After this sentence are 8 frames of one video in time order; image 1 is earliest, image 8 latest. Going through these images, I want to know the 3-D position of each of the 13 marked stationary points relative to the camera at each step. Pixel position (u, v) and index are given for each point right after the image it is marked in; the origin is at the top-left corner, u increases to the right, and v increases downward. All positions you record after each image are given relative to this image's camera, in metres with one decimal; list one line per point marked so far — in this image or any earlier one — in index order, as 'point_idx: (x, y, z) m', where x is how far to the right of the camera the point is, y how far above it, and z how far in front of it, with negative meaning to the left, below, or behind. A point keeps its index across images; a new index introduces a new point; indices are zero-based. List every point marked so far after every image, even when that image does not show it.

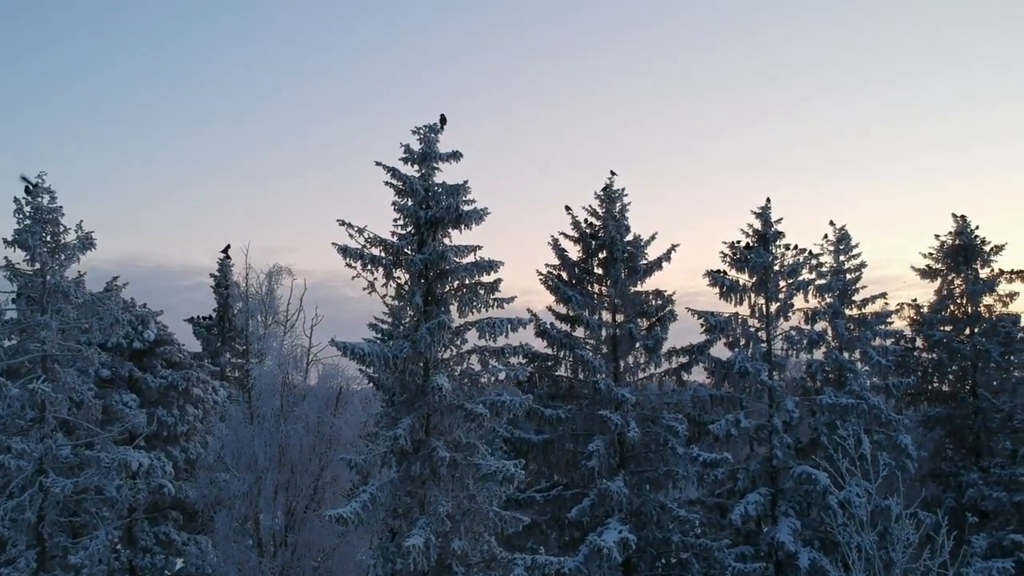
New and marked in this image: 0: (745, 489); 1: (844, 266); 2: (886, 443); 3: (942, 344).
0: (+6.0, -5.2, +18.4) m
1: (+9.1, +0.6, +19.5) m
2: (+9.7, -4.0, +18.3) m
3: (+11.9, -1.5, +19.9) m
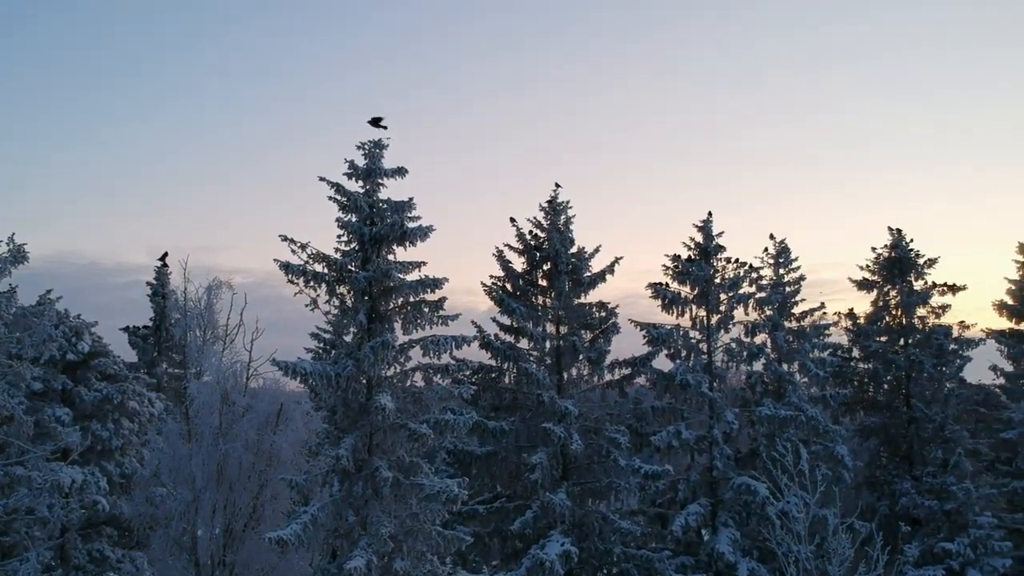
0: (+4.5, -5.5, +18.6) m
1: (+7.5, +0.2, +19.8) m
2: (+8.2, -4.4, +18.7) m
3: (+10.4, -1.9, +20.3) m
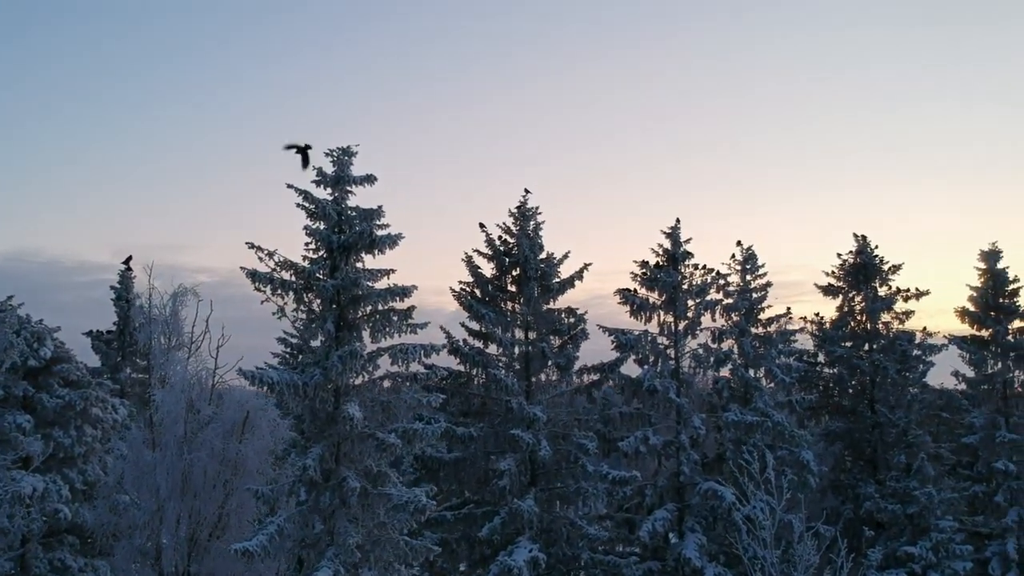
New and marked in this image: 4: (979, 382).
0: (+3.7, -5.7, +18.7) m
1: (+6.7, +0.1, +20.0) m
2: (+7.3, -4.5, +18.8) m
3: (+9.5, -2.0, +20.6) m
4: (+12.5, -2.6, +19.1) m
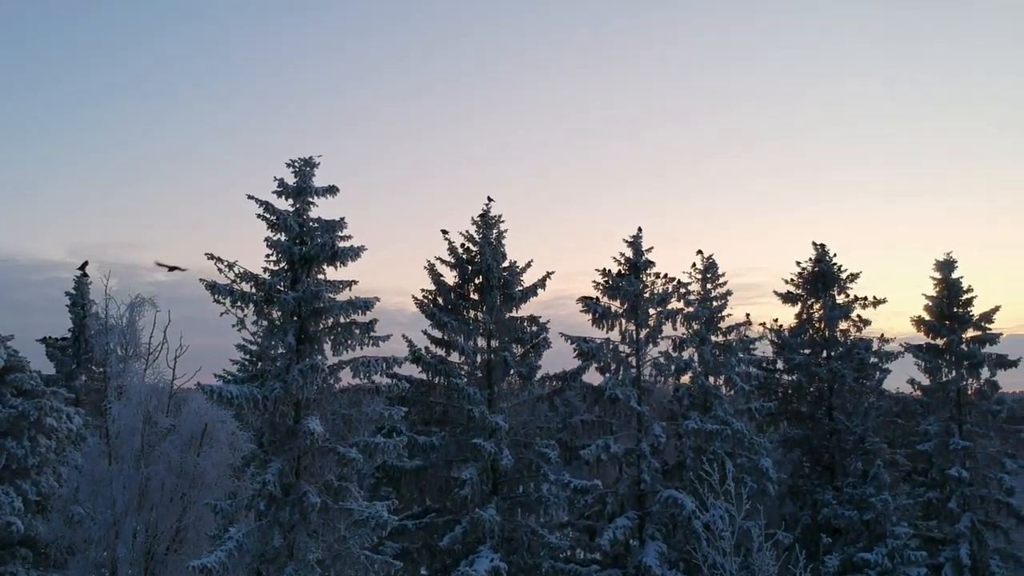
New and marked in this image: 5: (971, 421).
0: (+2.7, -5.9, +18.8) m
1: (+5.6, -0.2, +20.1) m
2: (+6.3, -4.8, +19.0) m
3: (+8.5, -2.3, +20.8) m
4: (+11.5, -2.8, +19.4) m
5: (+12.3, -3.6, +19.1) m
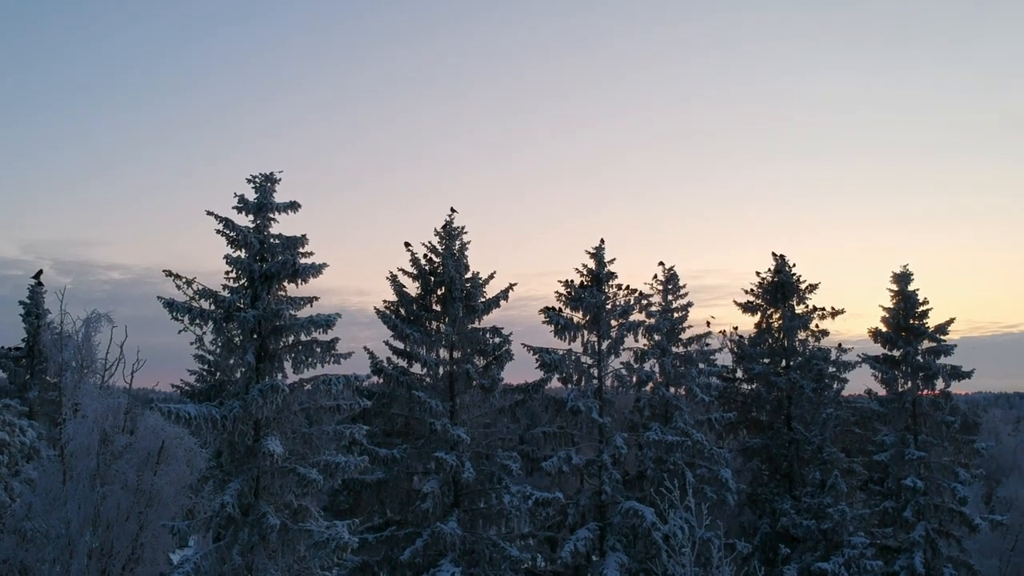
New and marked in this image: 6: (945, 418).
0: (+1.7, -6.2, +18.8) m
1: (+4.6, -0.5, +20.3) m
2: (+5.3, -5.1, +19.2) m
3: (+7.4, -2.6, +21.0) m
4: (+10.5, -3.1, +19.7) m
5: (+11.3, -3.9, +19.4) m
6: (+11.7, -3.5, +19.2) m
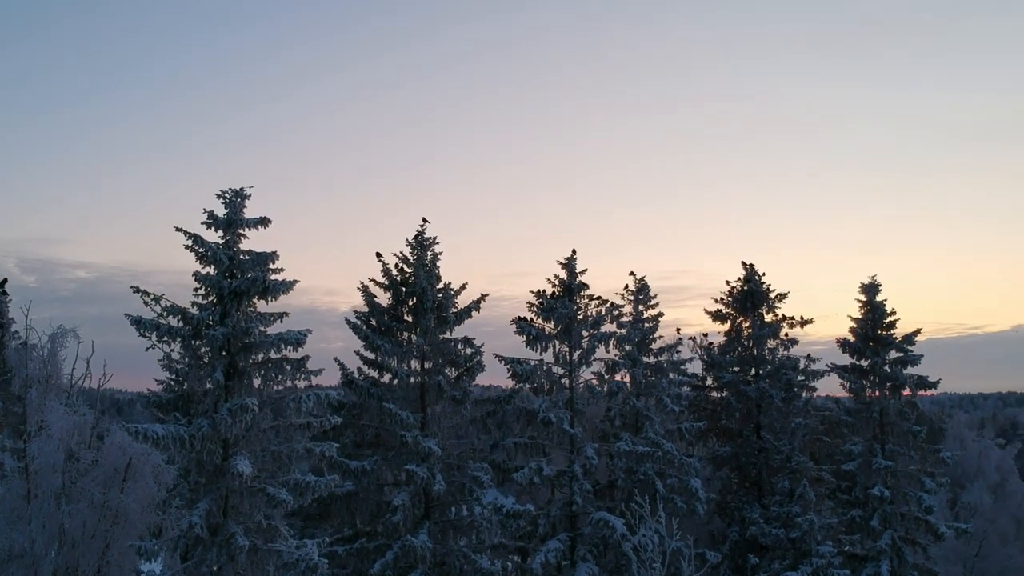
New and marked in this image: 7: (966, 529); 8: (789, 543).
0: (+0.9, -6.5, +18.9) m
1: (+3.8, -0.8, +20.3) m
2: (+4.5, -5.4, +19.3) m
3: (+6.6, -2.9, +21.1) m
4: (+9.7, -3.4, +19.9) m
5: (+10.5, -4.2, +19.6) m
6: (+10.9, -3.8, +19.4) m
7: (+12.3, -6.6, +19.3) m
8: (+7.3, -6.7, +18.7) m
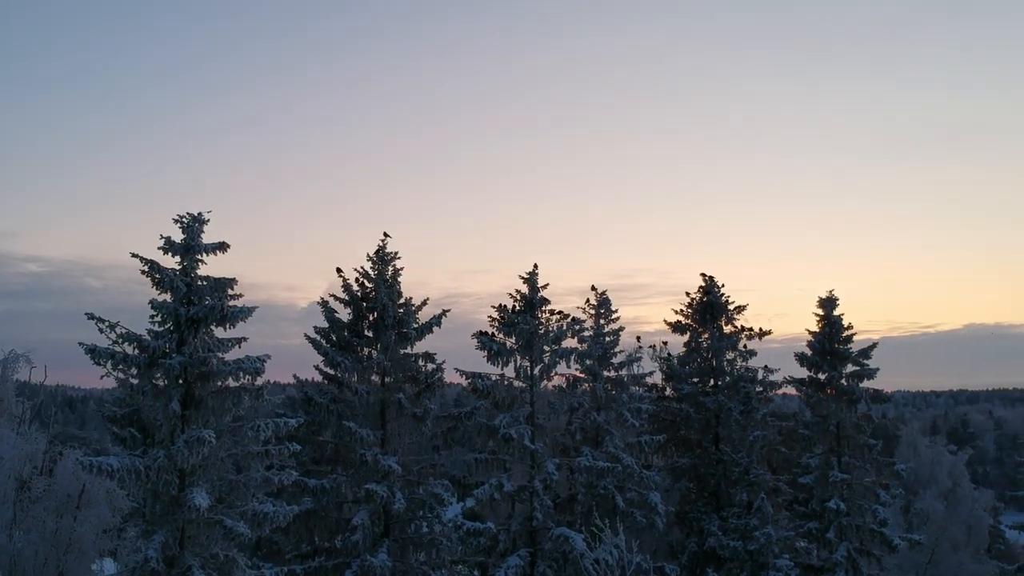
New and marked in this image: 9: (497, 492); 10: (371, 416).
0: (-0.2, -7.0, +18.9) m
1: (+2.7, -1.2, +20.4) m
2: (+3.4, -5.8, +19.4) m
3: (+5.5, -3.3, +21.3) m
4: (+8.6, -3.8, +20.2) m
5: (+9.4, -4.6, +19.9) m
6: (+9.8, -4.2, +19.7) m
7: (+11.2, -7.0, +19.6) m
8: (+6.2, -7.1, +18.9) m
9: (-0.4, -5.4, +18.7) m
10: (-3.8, -3.4, +19.1) m
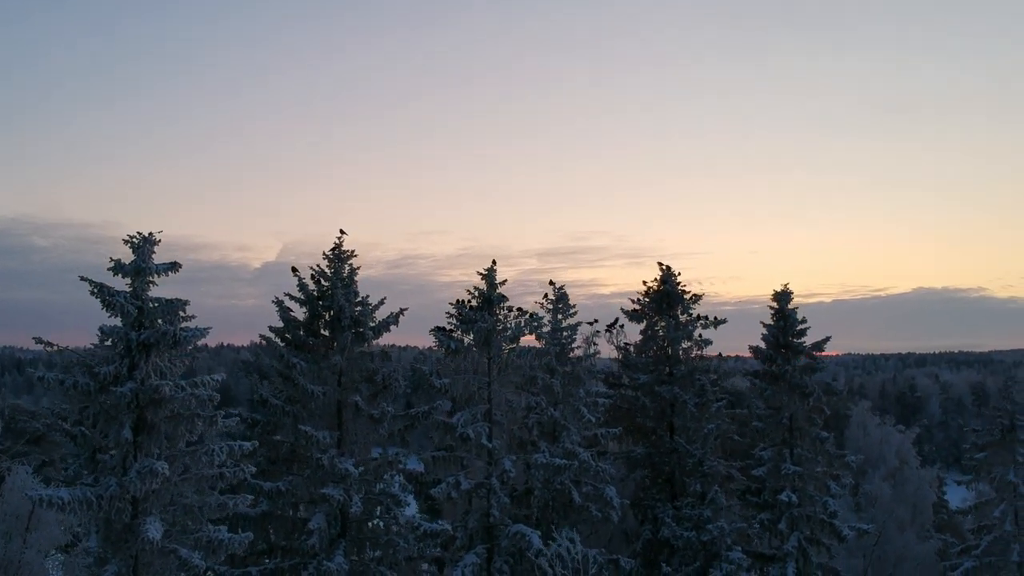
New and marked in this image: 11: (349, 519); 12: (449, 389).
0: (-1.3, -6.9, +19.0) m
1: (+1.5, -1.0, +20.3) m
2: (+2.3, -5.7, +19.6) m
3: (+4.2, -3.1, +21.4) m
4: (+7.4, -3.7, +20.5) m
5: (+8.2, -4.5, +20.3) m
6: (+8.7, -4.1, +20.1) m
7: (+10.1, -6.8, +20.2) m
8: (+5.1, -7.0, +19.3) m
9: (-1.5, -5.3, +18.7) m
10: (-4.9, -3.4, +18.7) m
11: (-4.2, -6.0, +18.5) m
12: (-1.8, -2.7, +19.1) m
